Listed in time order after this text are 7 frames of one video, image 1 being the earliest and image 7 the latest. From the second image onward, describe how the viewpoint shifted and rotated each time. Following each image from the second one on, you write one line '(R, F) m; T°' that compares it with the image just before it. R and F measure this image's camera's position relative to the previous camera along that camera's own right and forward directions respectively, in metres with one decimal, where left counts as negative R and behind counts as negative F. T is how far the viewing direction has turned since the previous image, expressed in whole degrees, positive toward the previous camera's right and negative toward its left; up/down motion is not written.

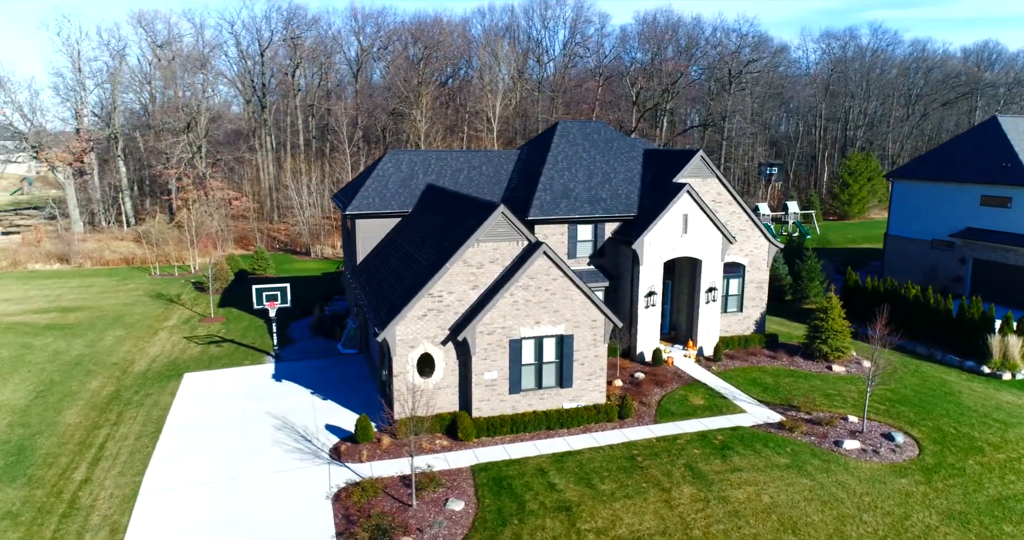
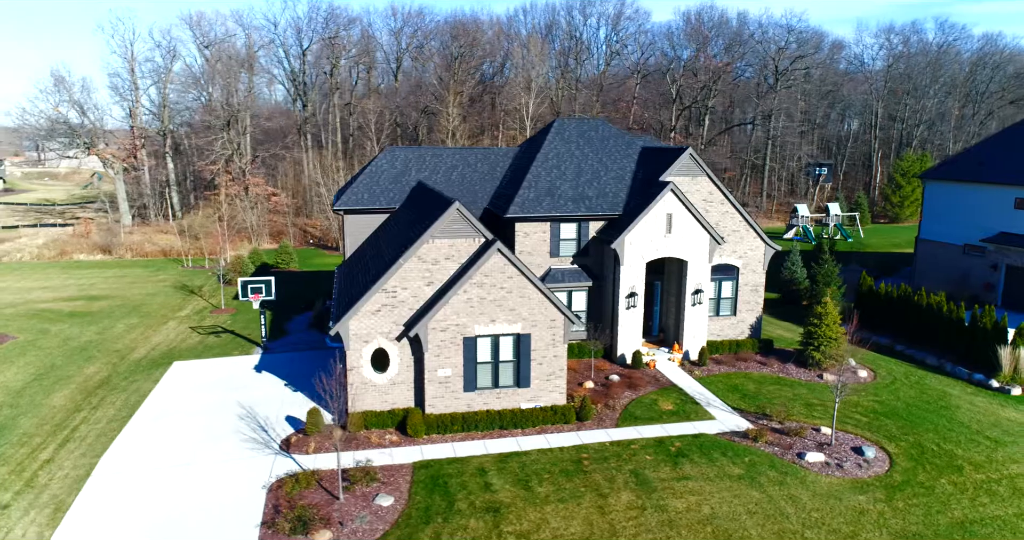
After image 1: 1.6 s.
(+3.0, +0.3) m; -5°
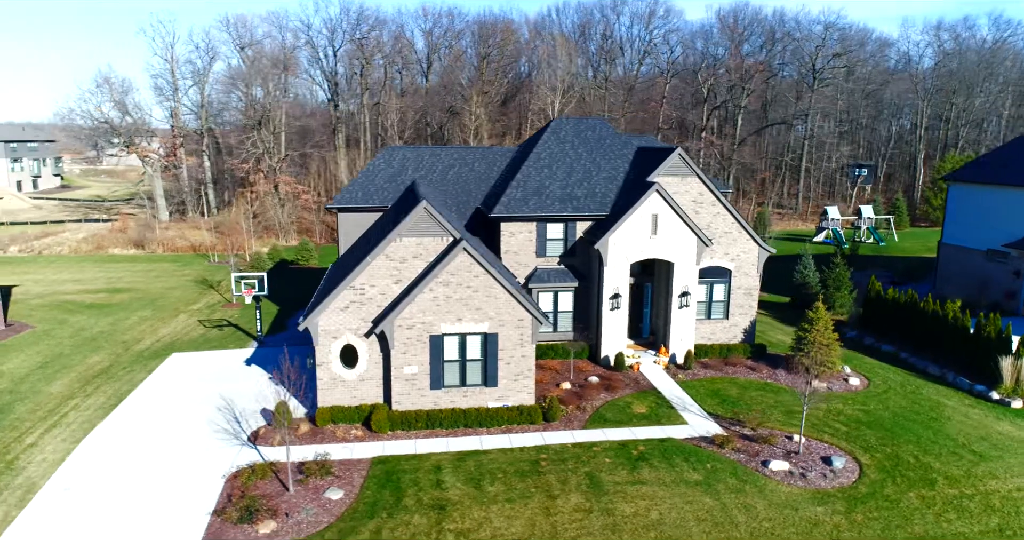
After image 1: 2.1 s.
(+2.3, 0.0) m; -4°
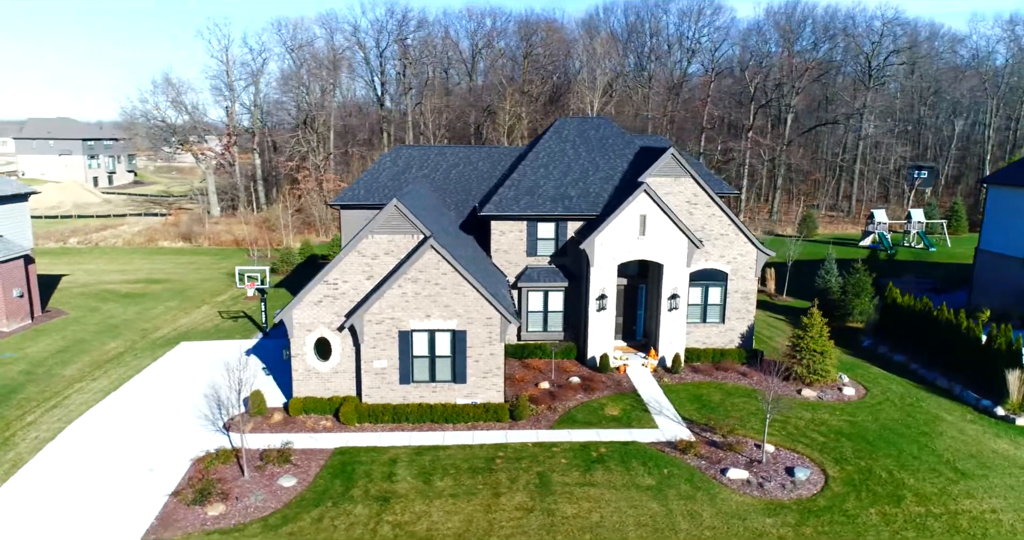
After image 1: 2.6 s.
(+2.8, 0.0) m; -5°
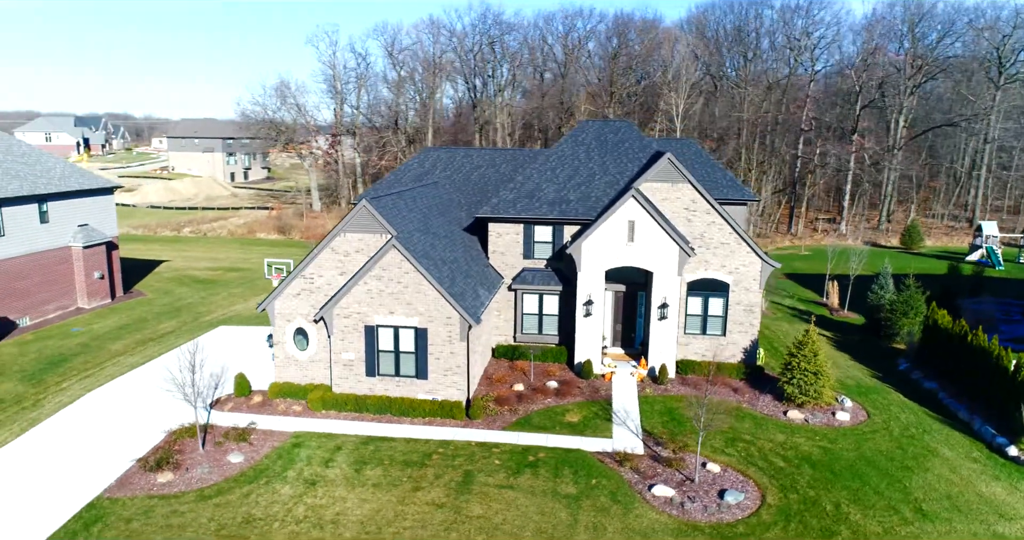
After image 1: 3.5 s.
(+5.0, +0.2) m; -11°
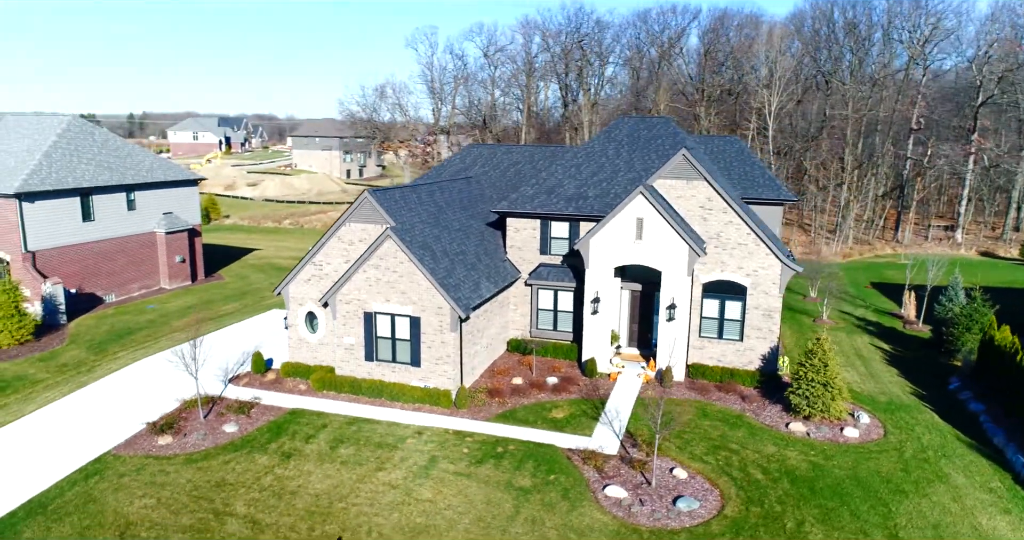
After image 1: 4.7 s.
(+4.0, +0.2) m; -10°
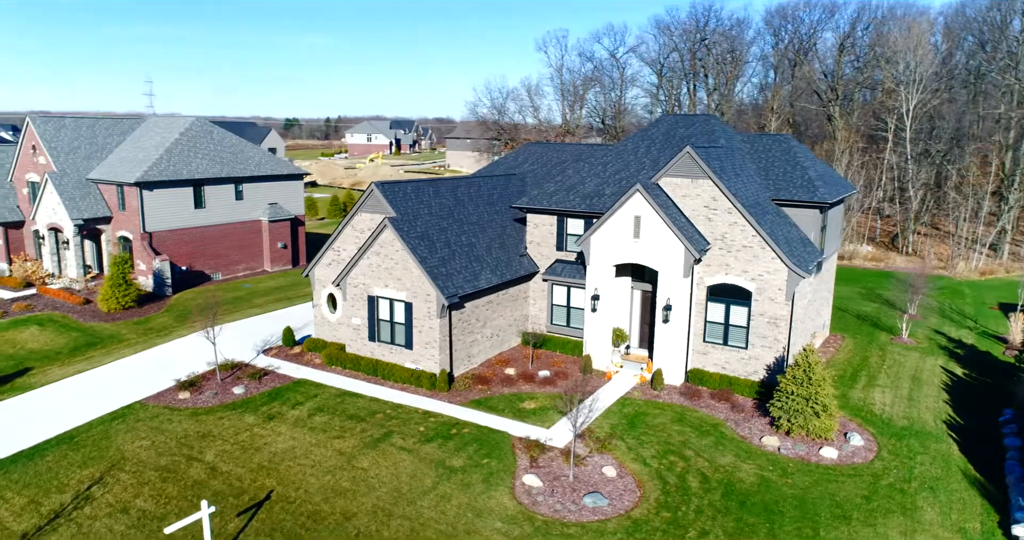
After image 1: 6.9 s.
(+5.9, +0.1) m; -14°
